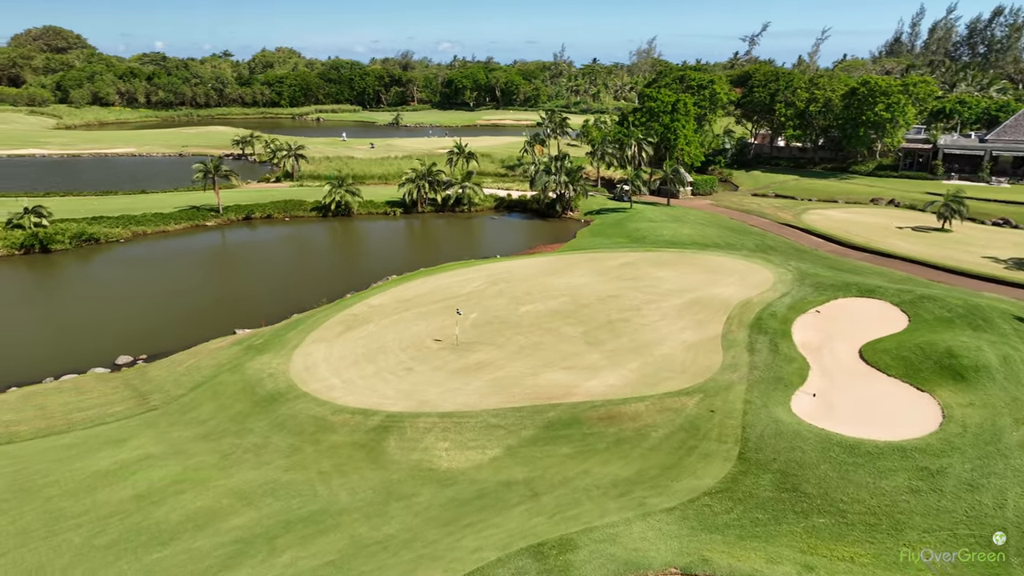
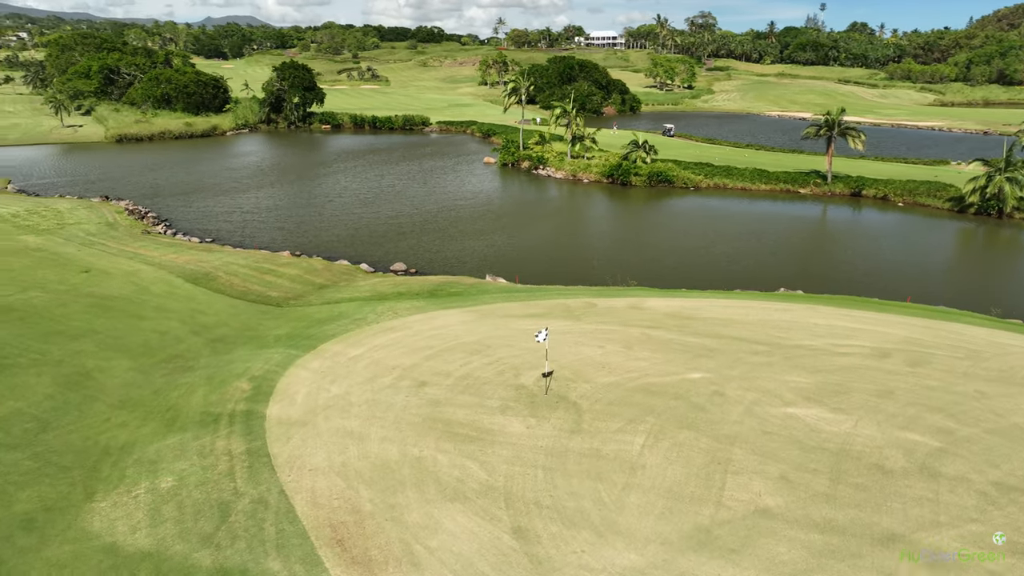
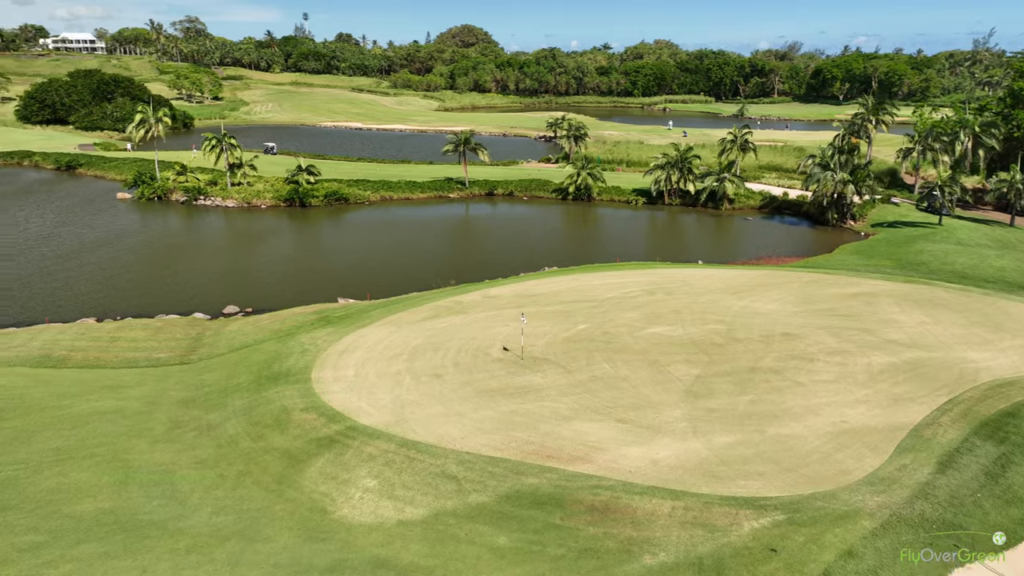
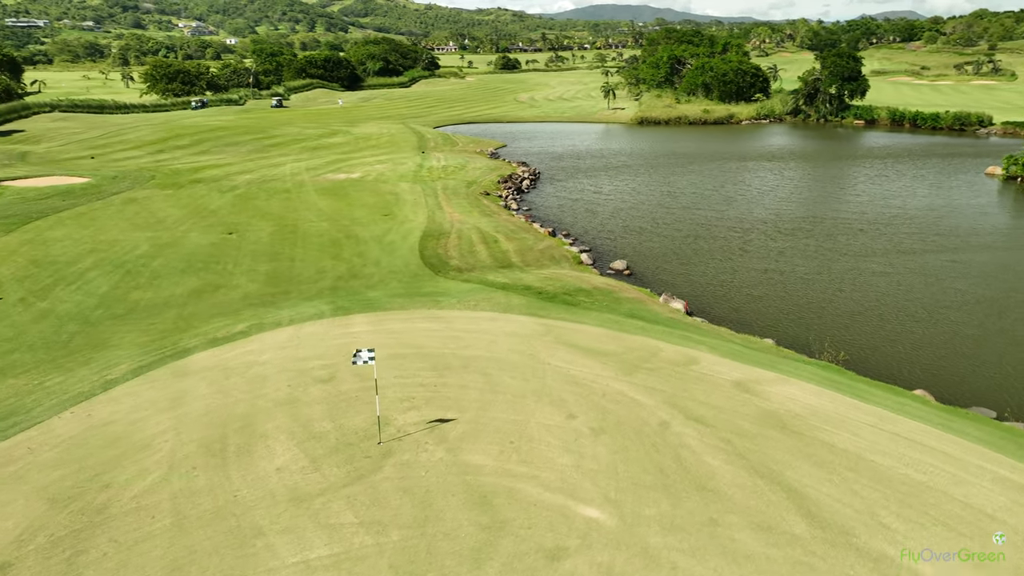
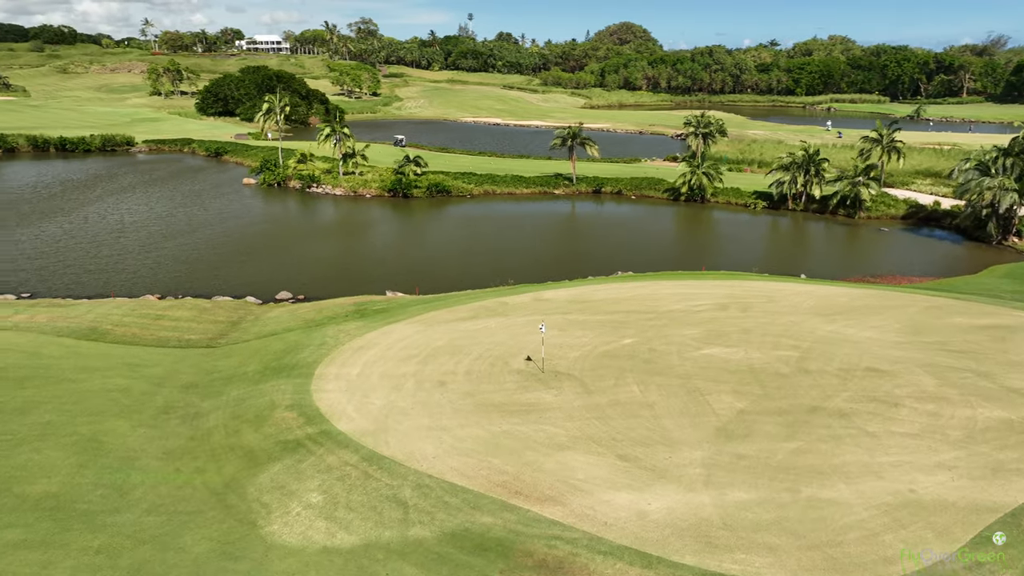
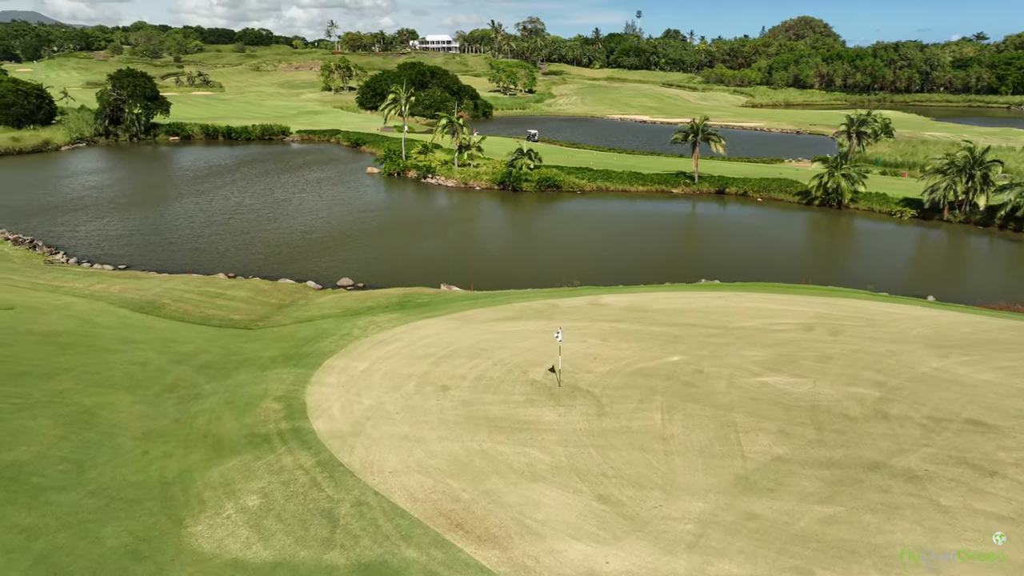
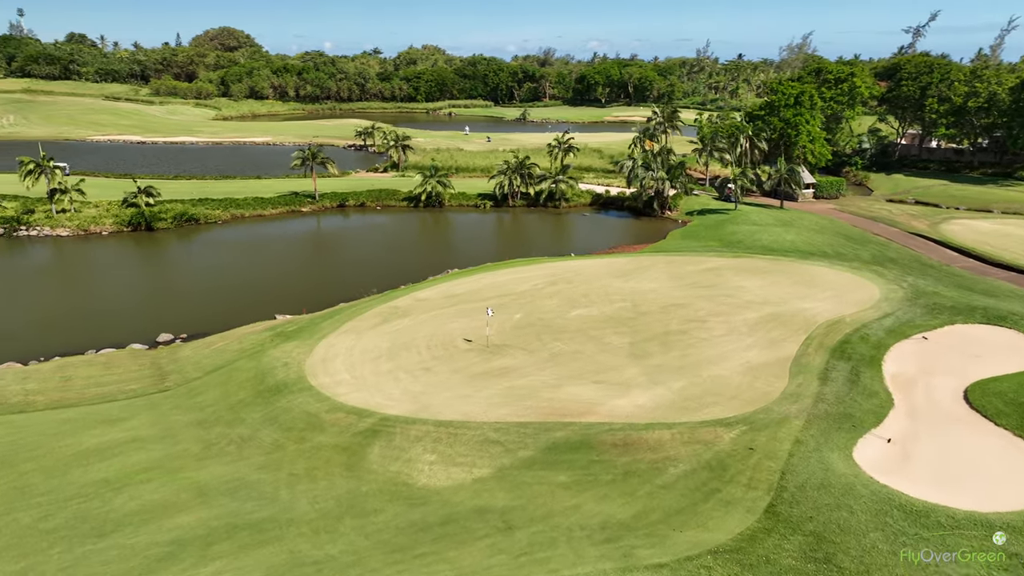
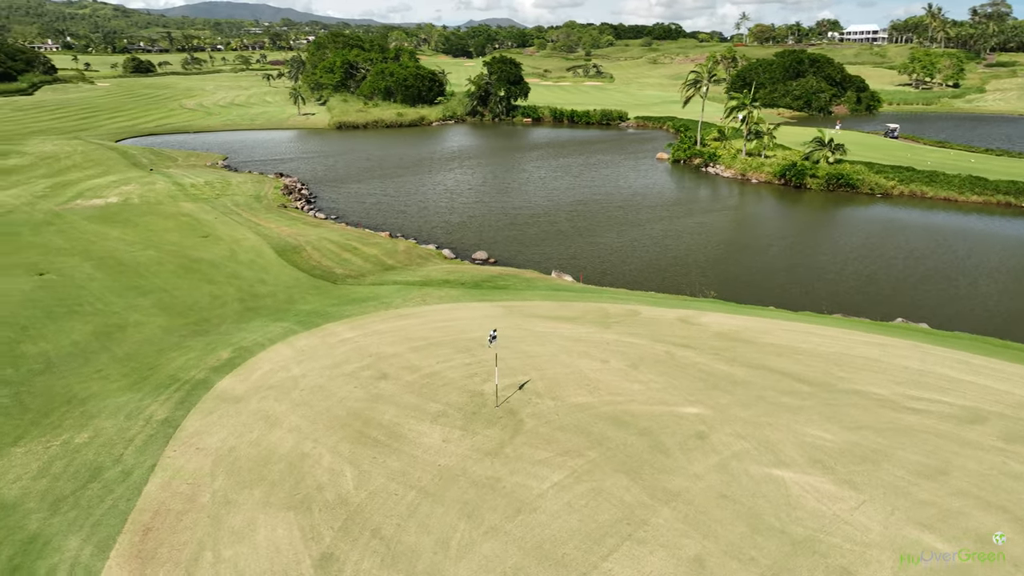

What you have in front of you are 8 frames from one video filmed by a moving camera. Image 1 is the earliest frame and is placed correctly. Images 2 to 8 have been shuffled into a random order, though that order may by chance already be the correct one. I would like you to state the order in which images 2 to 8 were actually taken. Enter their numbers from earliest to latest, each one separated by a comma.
7, 3, 5, 6, 2, 8, 4
